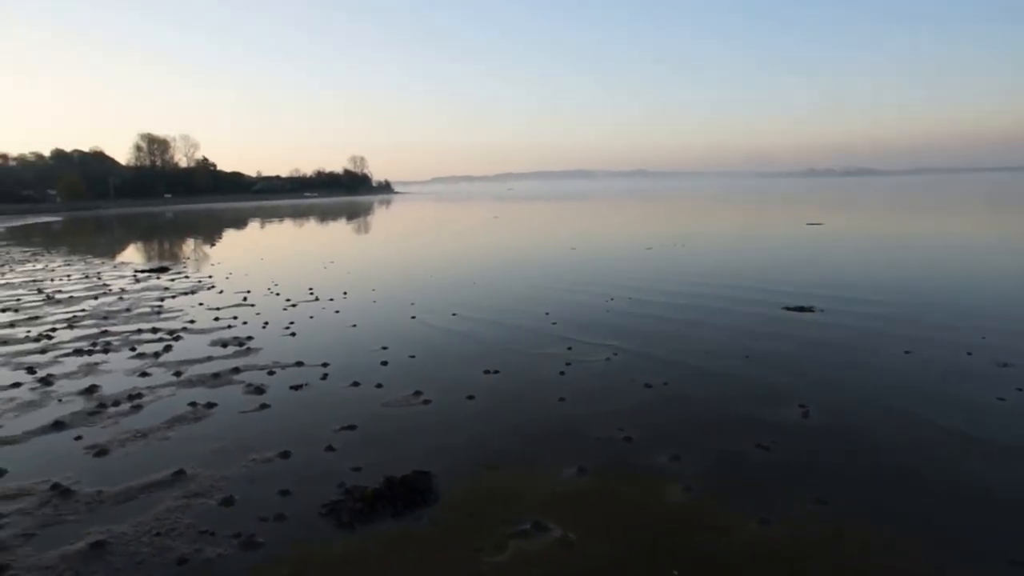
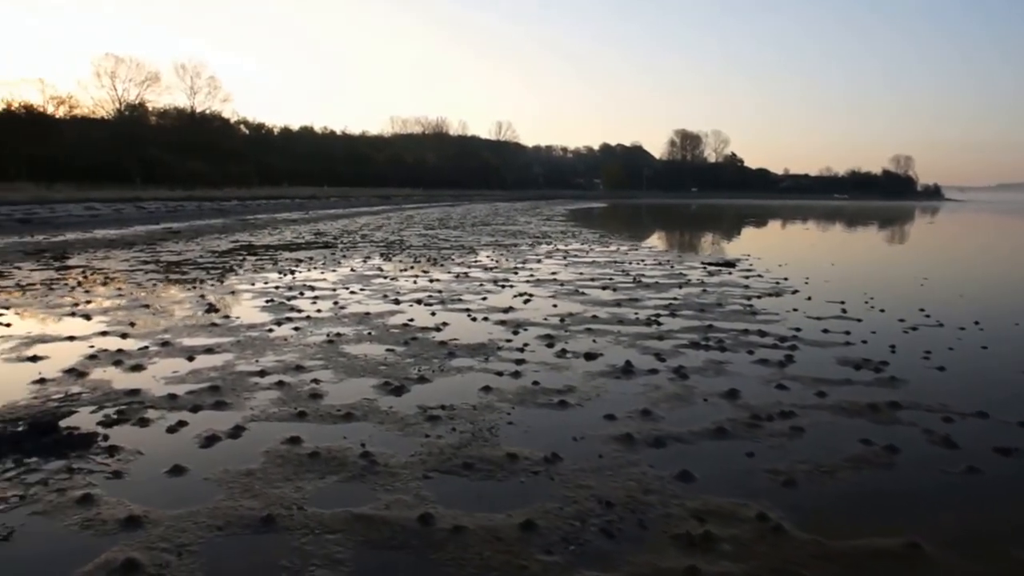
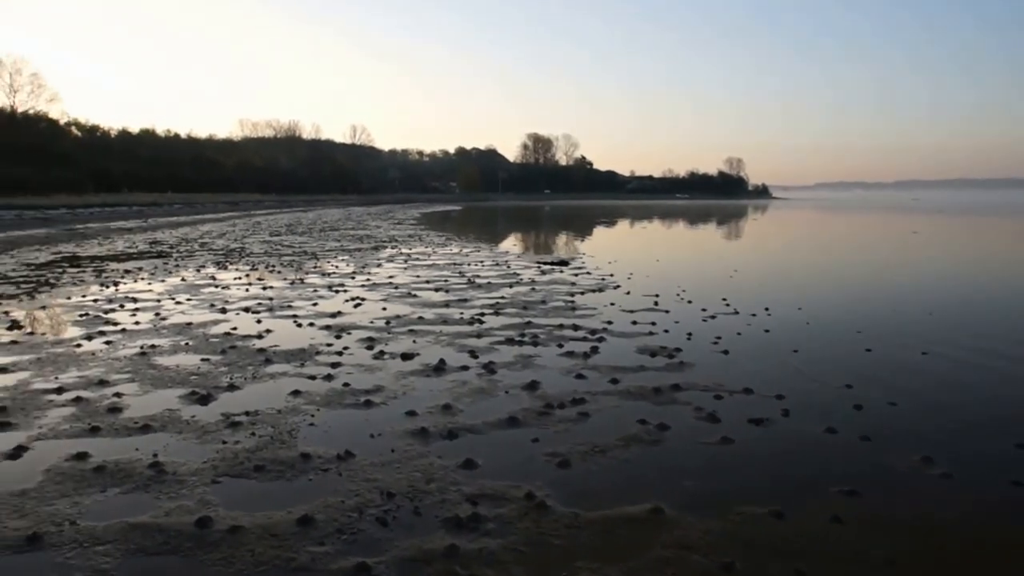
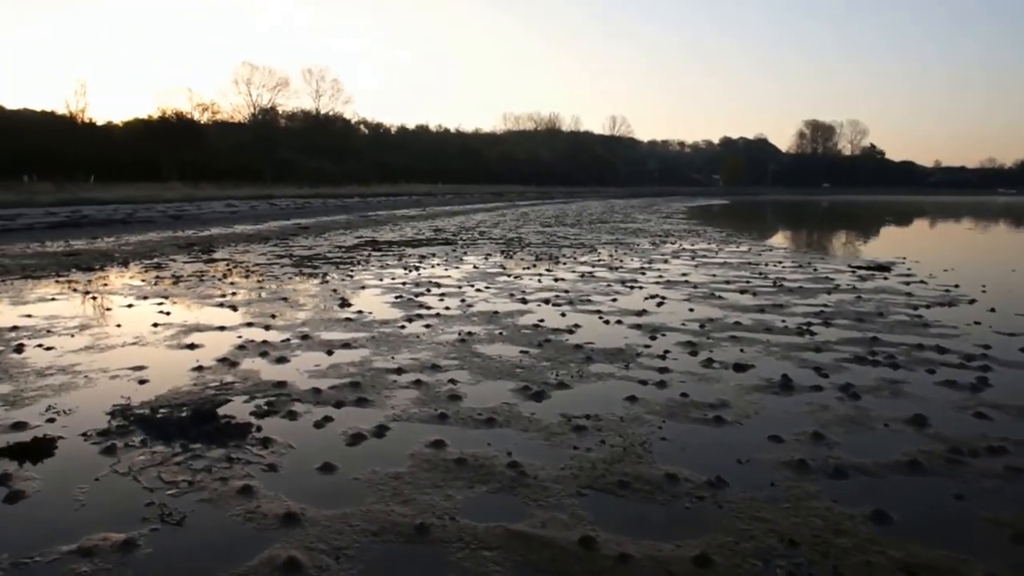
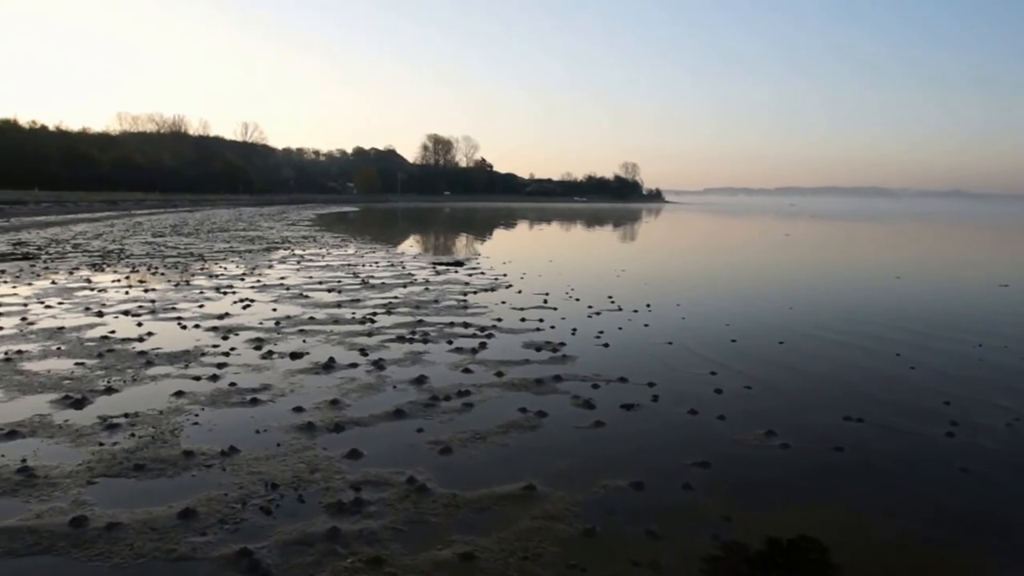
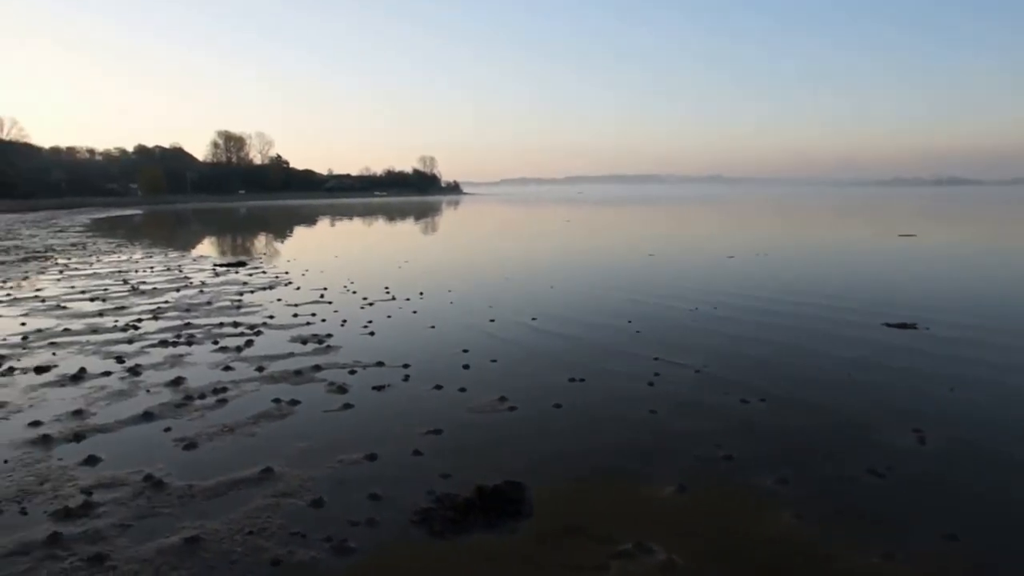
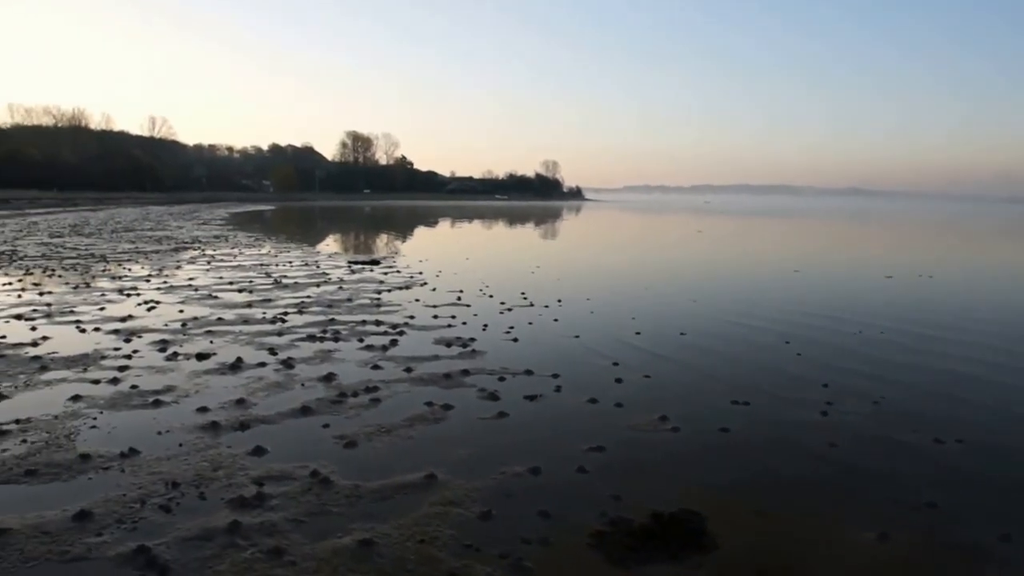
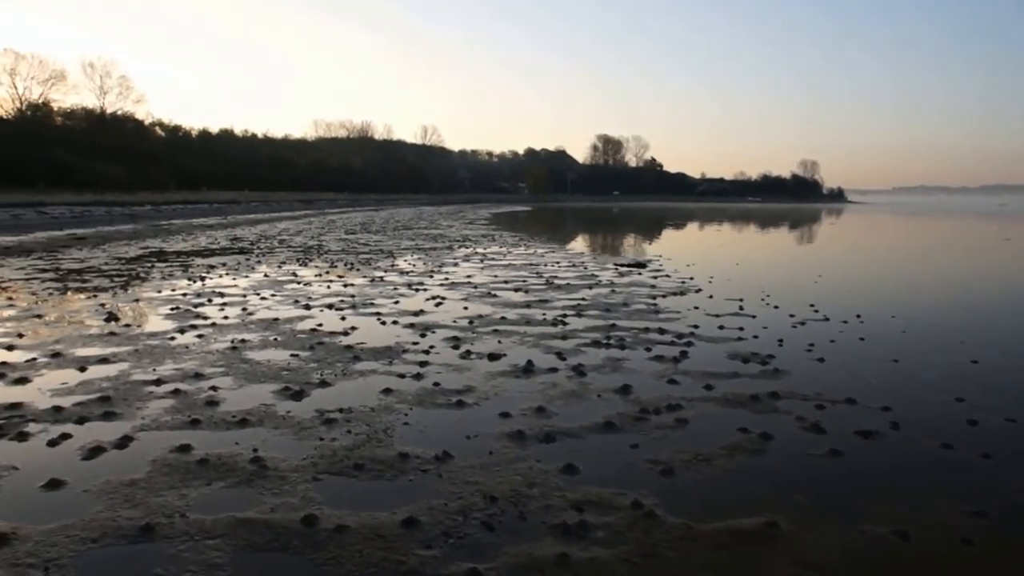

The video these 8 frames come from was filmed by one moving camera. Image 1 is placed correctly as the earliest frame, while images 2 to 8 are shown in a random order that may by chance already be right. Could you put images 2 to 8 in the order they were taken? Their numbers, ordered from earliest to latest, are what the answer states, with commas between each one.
6, 7, 5, 3, 8, 2, 4
